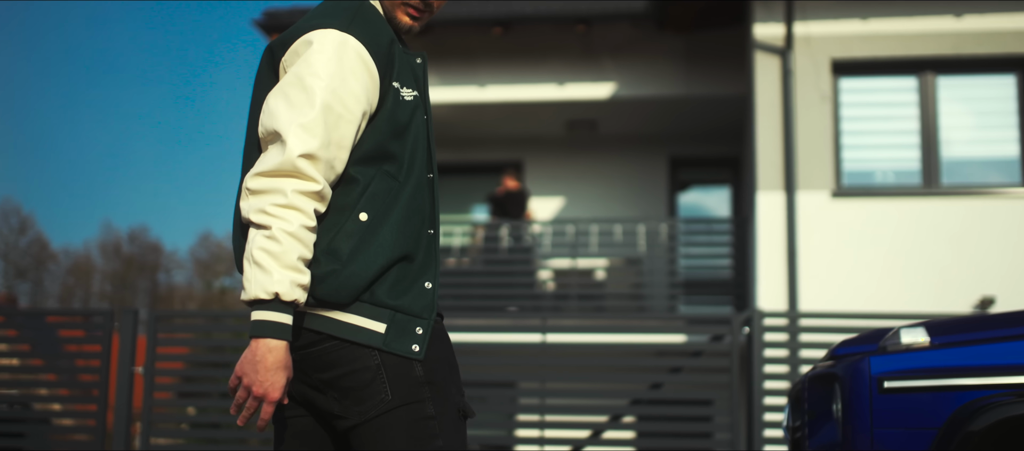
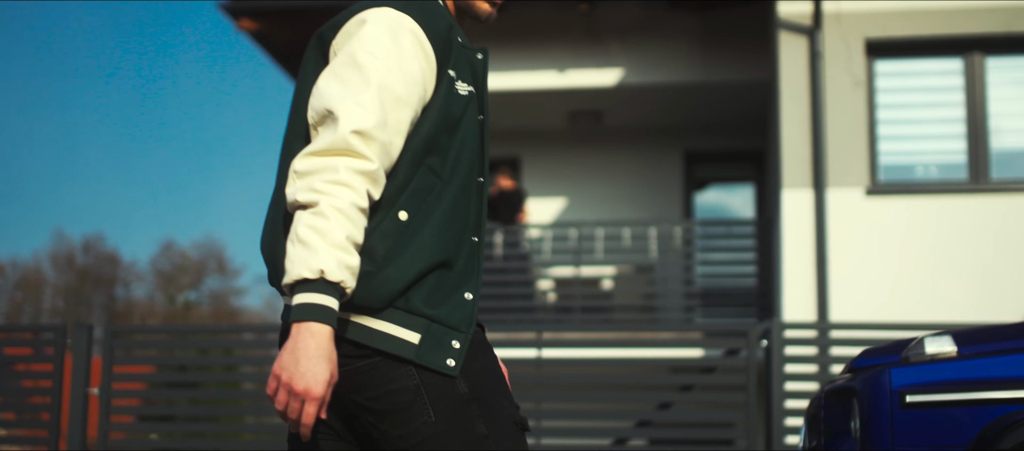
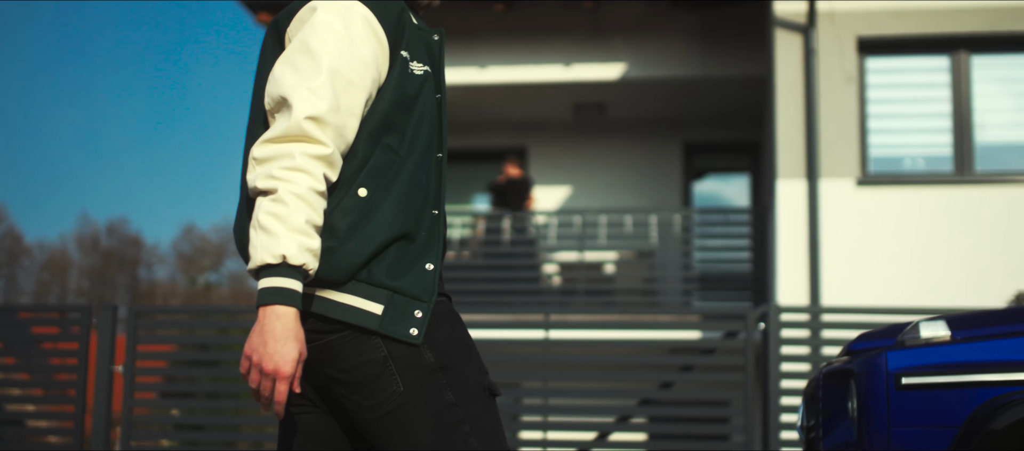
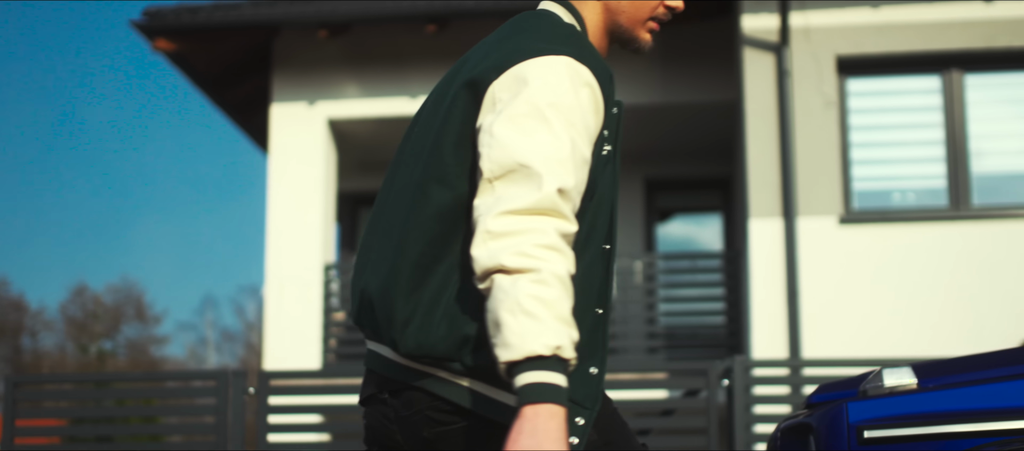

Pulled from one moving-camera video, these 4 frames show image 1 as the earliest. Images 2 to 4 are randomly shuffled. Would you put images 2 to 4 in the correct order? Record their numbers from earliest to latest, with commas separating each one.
3, 2, 4
